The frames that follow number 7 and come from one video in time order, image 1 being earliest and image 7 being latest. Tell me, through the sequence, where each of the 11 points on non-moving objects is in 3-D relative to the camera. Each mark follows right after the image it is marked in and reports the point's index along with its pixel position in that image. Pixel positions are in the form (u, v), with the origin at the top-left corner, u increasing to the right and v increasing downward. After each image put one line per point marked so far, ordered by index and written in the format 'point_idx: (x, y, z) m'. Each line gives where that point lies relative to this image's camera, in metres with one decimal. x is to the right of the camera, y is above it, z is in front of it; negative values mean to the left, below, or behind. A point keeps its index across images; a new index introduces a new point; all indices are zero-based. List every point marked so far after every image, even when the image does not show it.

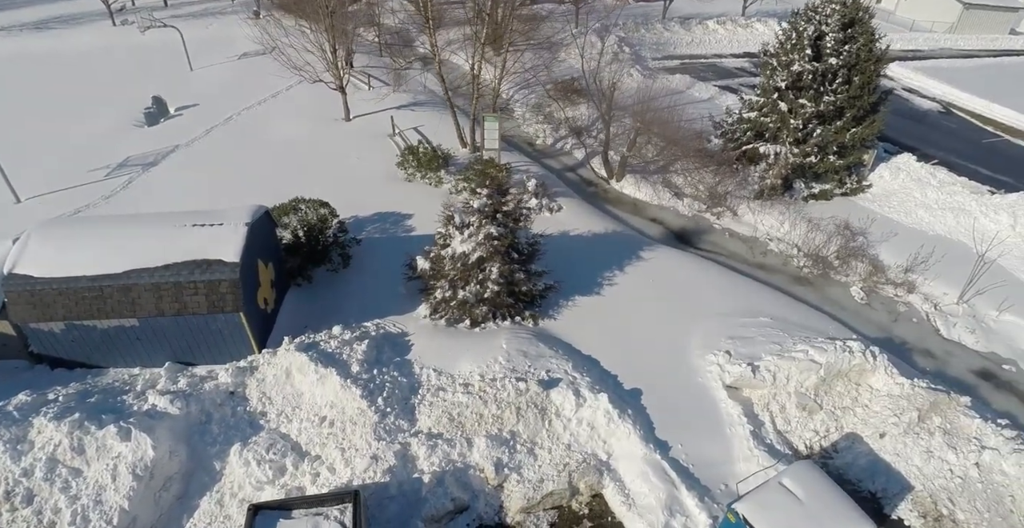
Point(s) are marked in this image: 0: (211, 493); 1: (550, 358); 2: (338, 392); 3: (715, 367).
0: (-5.5, -4.2, +10.9) m
1: (+0.7, -2.0, +12.4) m
2: (-3.4, -2.5, +11.4) m
3: (+4.4, -2.2, +12.7) m
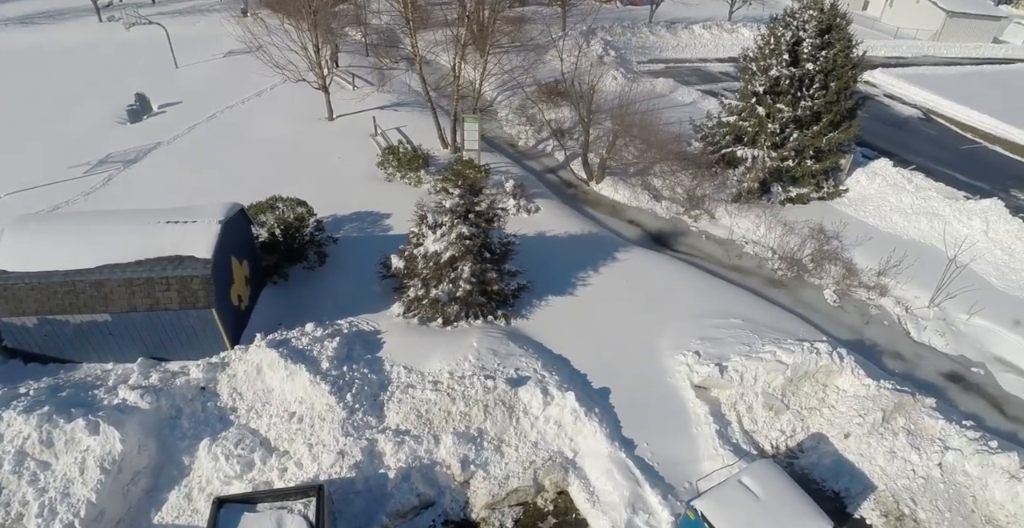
0: (-6.1, -4.1, +10.9) m
1: (+0.1, -1.9, +12.5) m
2: (-4.0, -2.4, +11.4) m
3: (+3.8, -2.2, +12.9) m
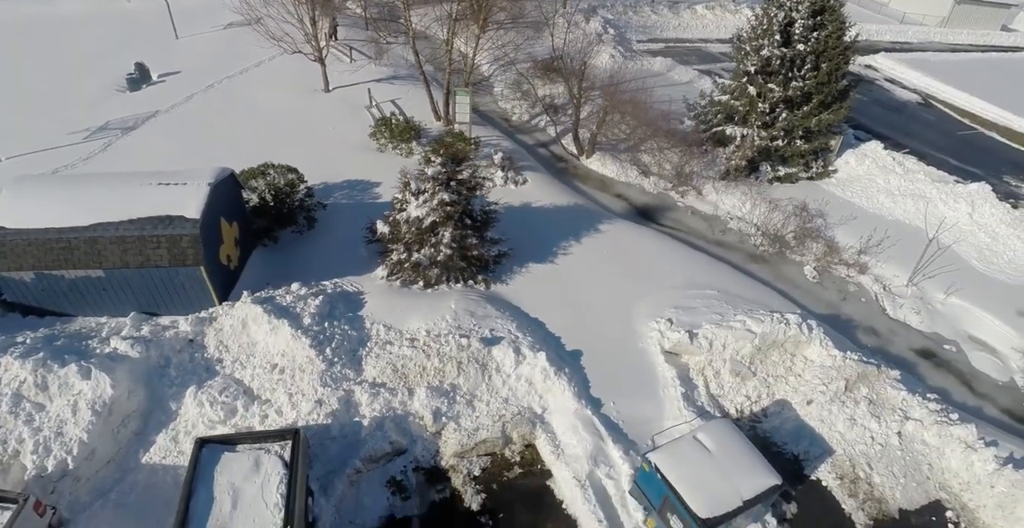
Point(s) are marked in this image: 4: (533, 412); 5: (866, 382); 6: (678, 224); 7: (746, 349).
0: (-6.7, -3.3, +11.5) m
1: (-0.4, -1.2, +12.9) m
2: (-4.5, -1.6, +12.0) m
3: (+3.2, -1.5, +13.3) m
4: (+0.4, -2.9, +11.7) m
5: (+7.7, -2.6, +12.7) m
6: (+5.2, +1.3, +18.6) m
7: (+5.2, -1.9, +12.9) m
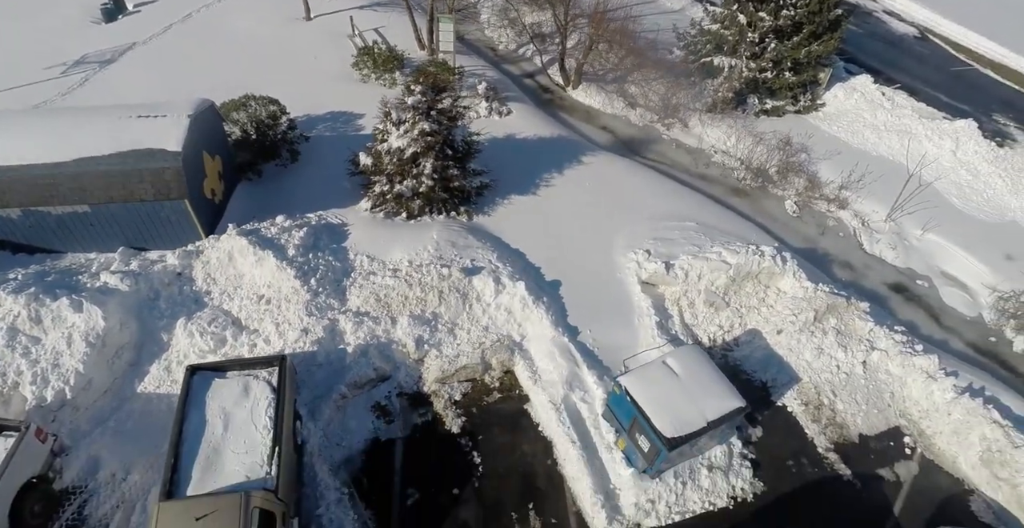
0: (-7.1, -1.9, +11.9) m
1: (-0.8, +0.3, +13.2) m
2: (-5.0, -0.2, +12.2) m
3: (+2.8, 0.0, +13.6) m
4: (0.0, -1.6, +12.2) m
5: (+7.3, -1.1, +13.2) m
6: (+4.7, +3.4, +18.6) m
7: (+4.7, -0.4, +13.3) m
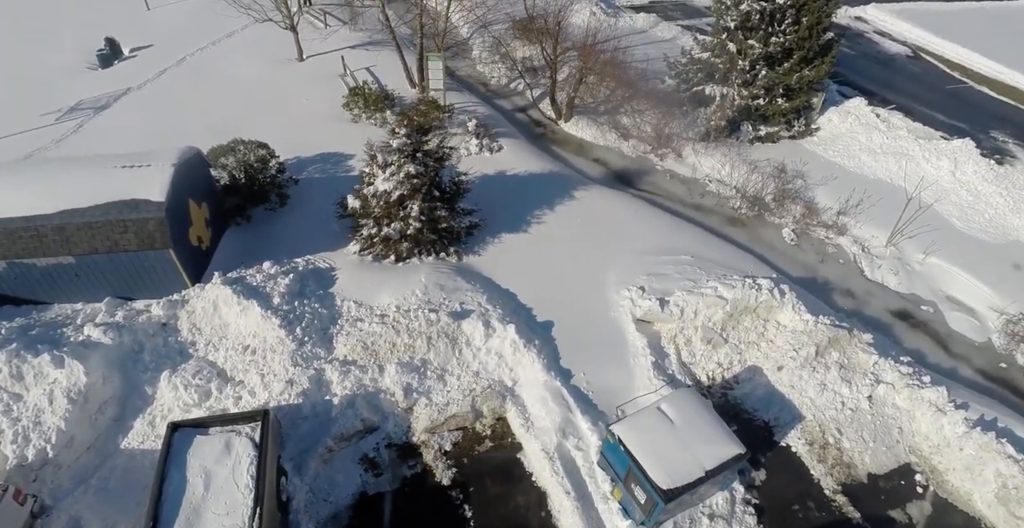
0: (-7.3, -3.0, +11.6) m
1: (-1.0, -0.6, +12.9) m
2: (-5.2, -1.2, +12.0) m
3: (+2.6, -0.8, +13.3) m
4: (-0.2, -2.4, +11.8) m
5: (+7.1, -1.8, +12.8) m
6: (+4.5, +2.4, +18.4) m
7: (+4.6, -1.1, +13.0) m
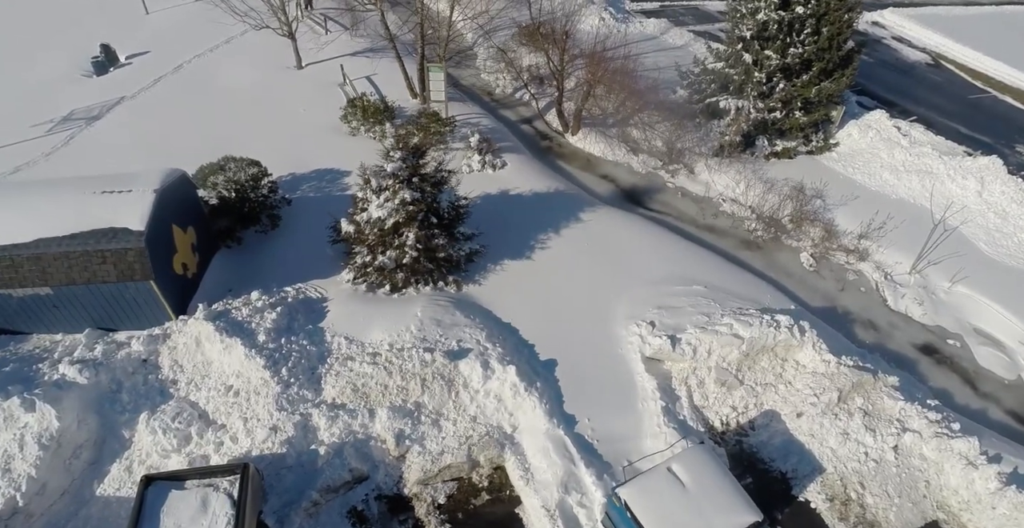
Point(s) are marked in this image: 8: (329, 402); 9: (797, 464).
0: (-7.3, -3.6, +11.0) m
1: (-1.0, -1.3, +12.2) m
2: (-5.2, -1.9, +11.3) m
3: (+2.6, -1.6, +12.5) m
4: (-0.2, -3.1, +11.1) m
5: (+7.1, -2.6, +12.0) m
6: (+4.6, +1.7, +17.6) m
7: (+4.6, -1.9, +12.2) m
8: (-3.4, -2.6, +11.0) m
9: (+5.6, -3.9, +11.5) m
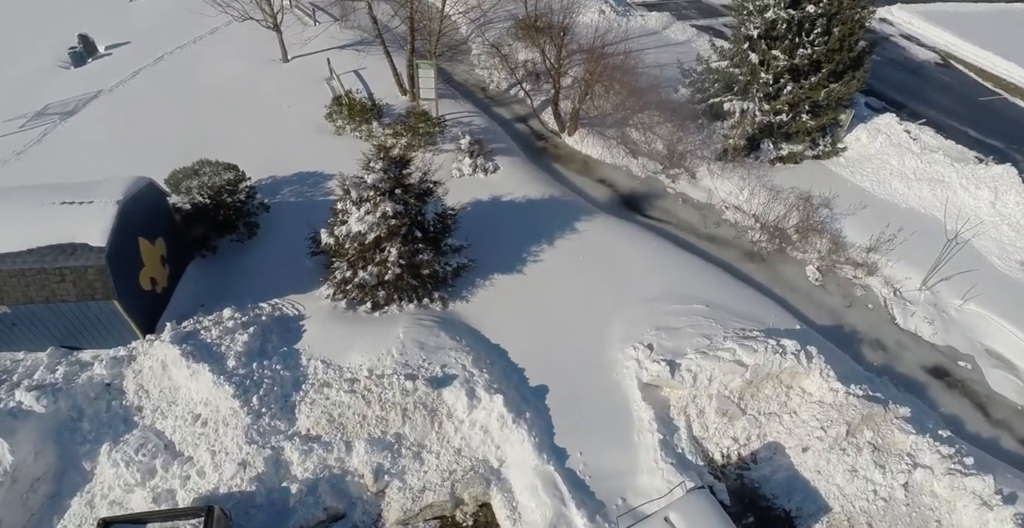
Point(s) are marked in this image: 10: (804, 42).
0: (-7.5, -3.9, +10.2) m
1: (-1.2, -1.7, +11.4) m
2: (-5.4, -2.2, +10.5) m
3: (+2.4, -2.0, +11.8) m
4: (-0.4, -3.5, +10.4) m
5: (+6.9, -3.0, +11.3) m
6: (+4.4, +1.4, +16.8) m
7: (+4.3, -2.3, +11.5) m
8: (-3.7, -3.0, +10.3) m
9: (+5.3, -4.3, +10.8) m
10: (+8.2, +6.1, +16.4) m
